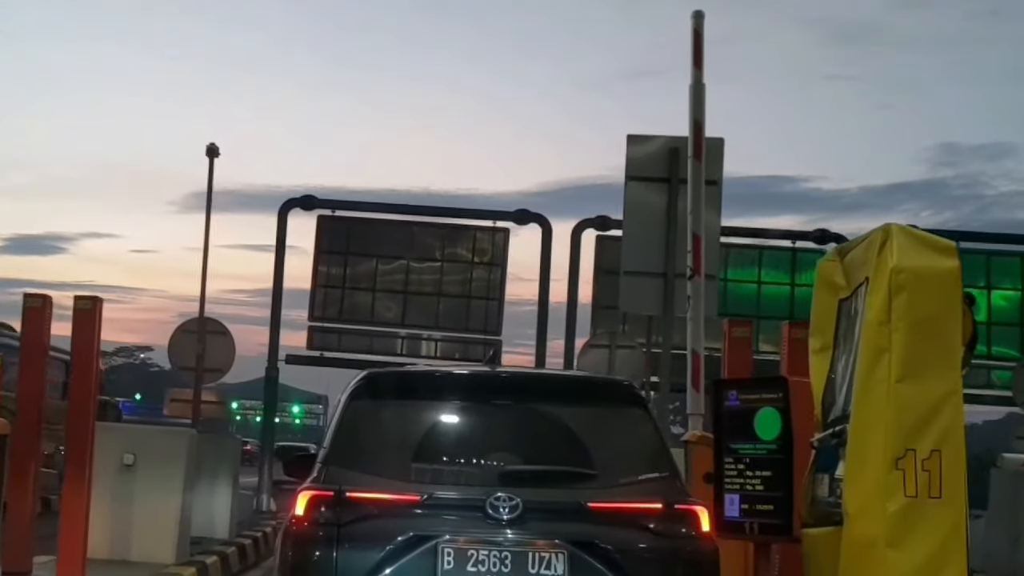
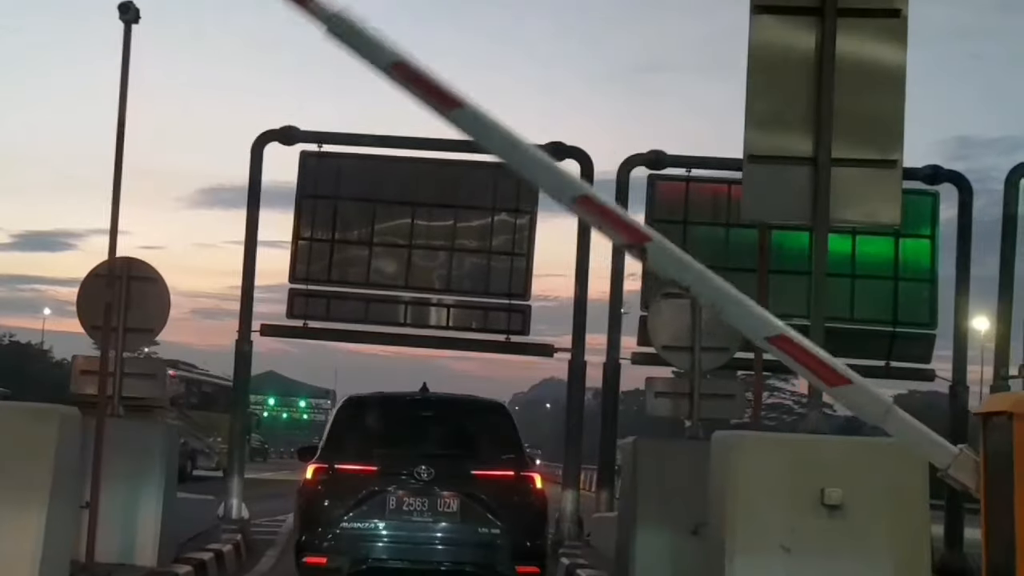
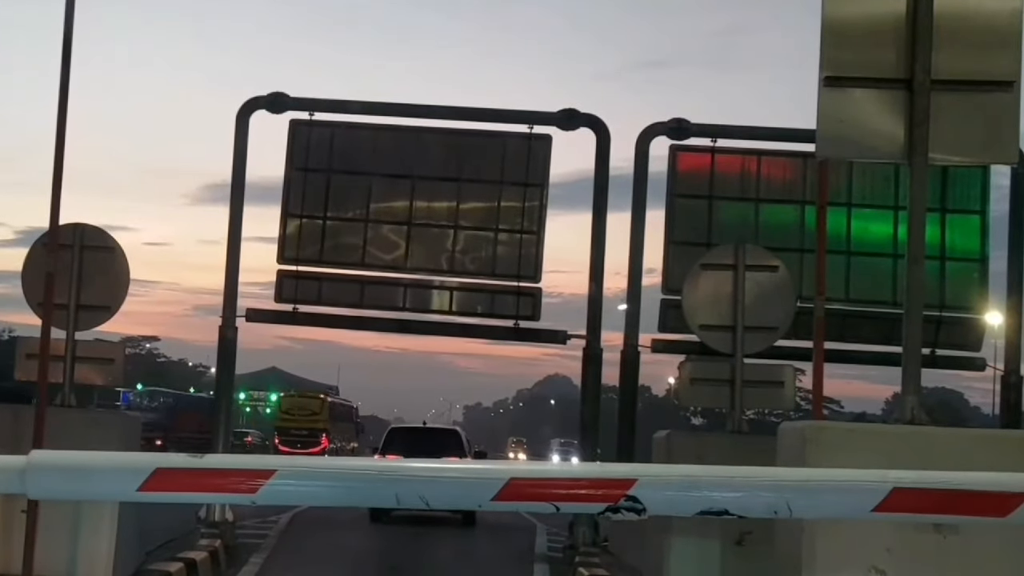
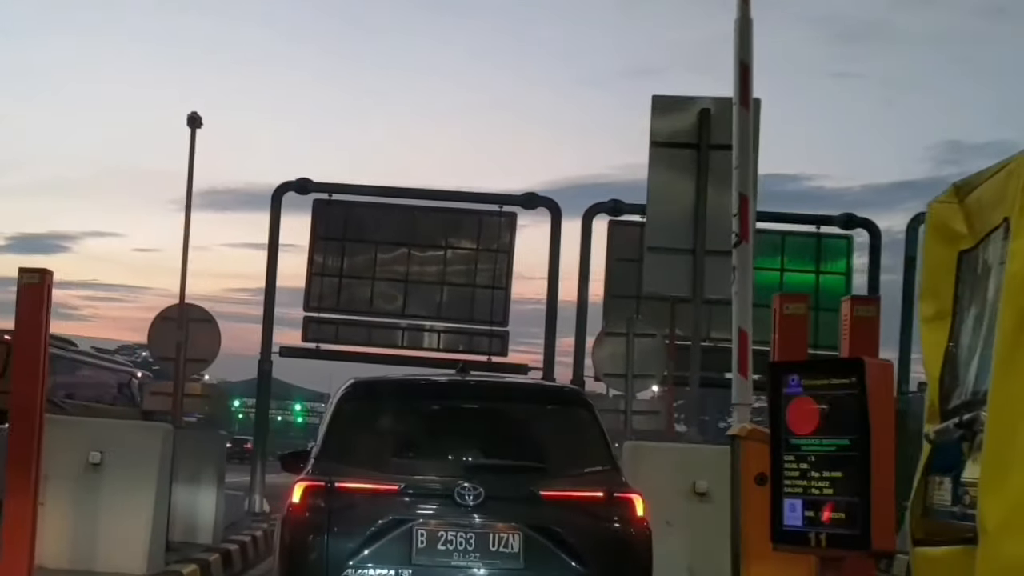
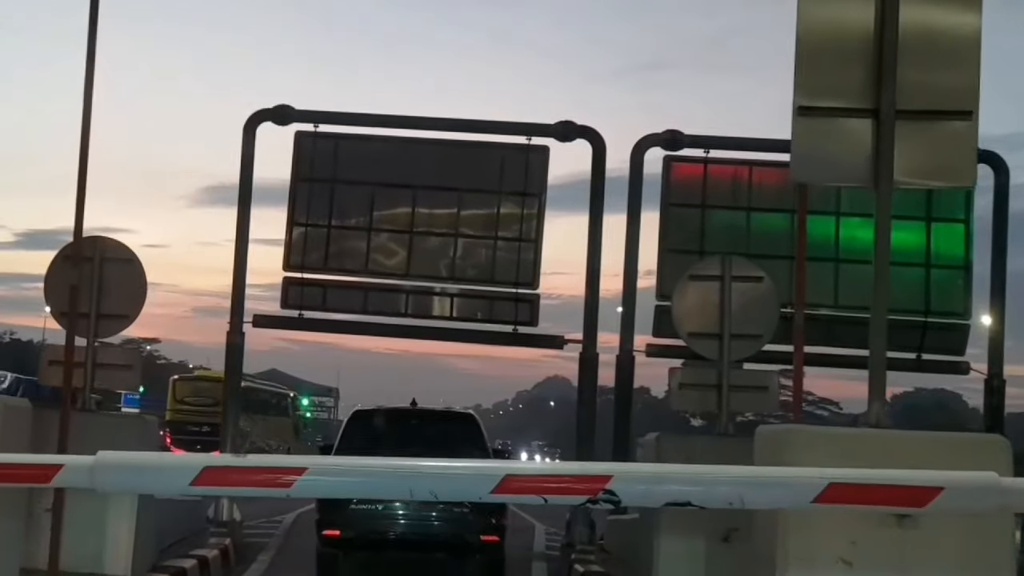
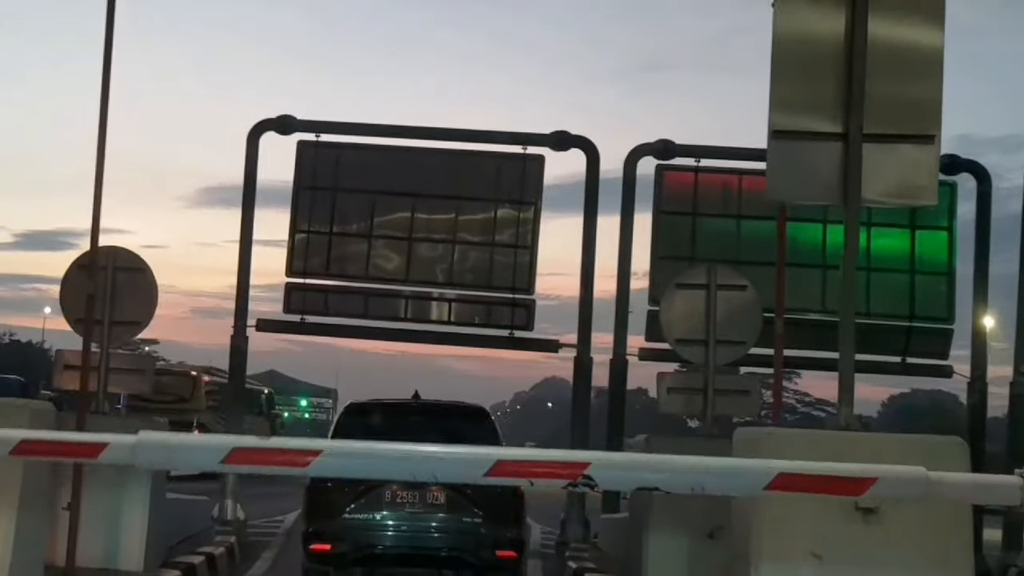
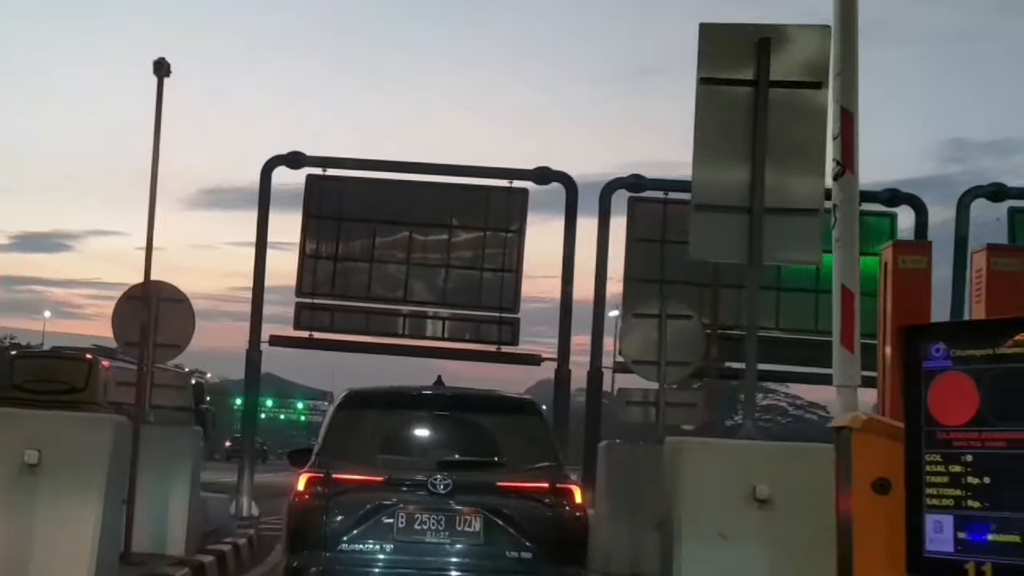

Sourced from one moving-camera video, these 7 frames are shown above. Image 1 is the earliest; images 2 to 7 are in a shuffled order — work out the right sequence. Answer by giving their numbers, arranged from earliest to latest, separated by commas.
4, 7, 2, 6, 5, 3
